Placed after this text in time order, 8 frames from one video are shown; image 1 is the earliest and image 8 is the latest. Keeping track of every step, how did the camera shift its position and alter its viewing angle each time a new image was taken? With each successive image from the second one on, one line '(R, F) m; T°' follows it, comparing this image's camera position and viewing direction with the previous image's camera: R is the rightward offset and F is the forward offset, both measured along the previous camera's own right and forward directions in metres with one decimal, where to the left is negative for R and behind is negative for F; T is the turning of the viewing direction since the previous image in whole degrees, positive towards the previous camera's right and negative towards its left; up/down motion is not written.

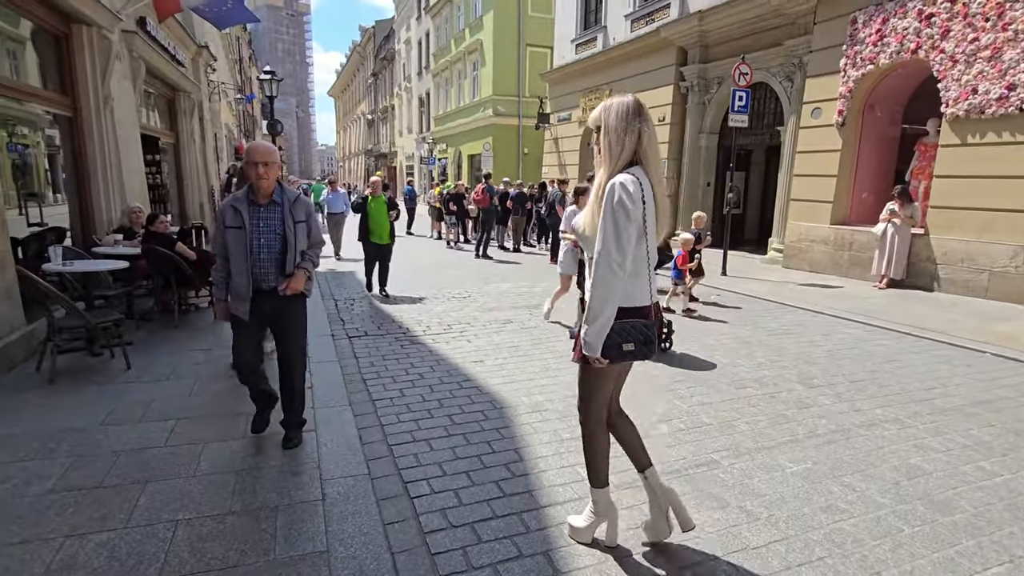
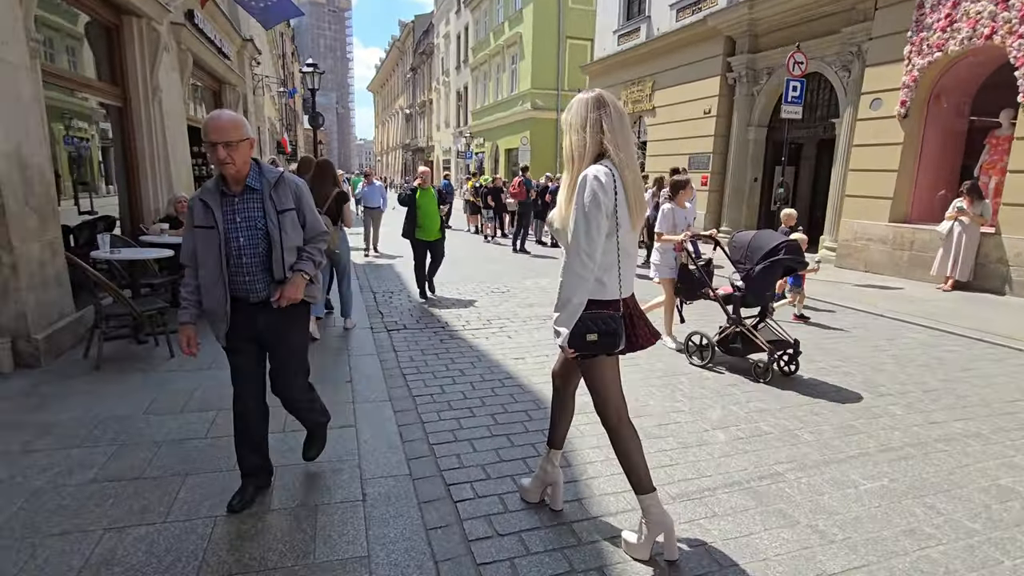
(-0.1, +0.2) m; -3°
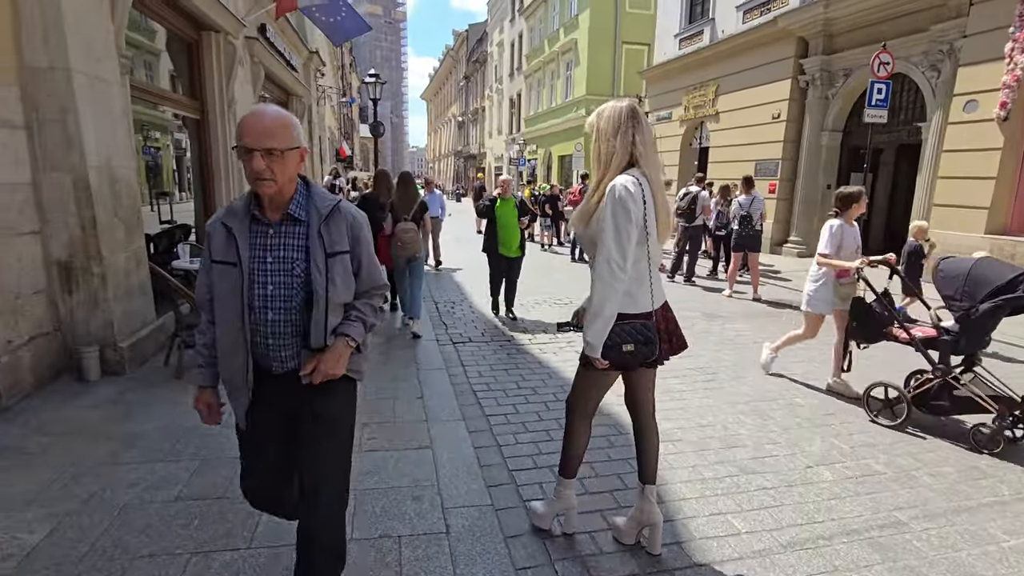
(-0.2, +0.2) m; -5°
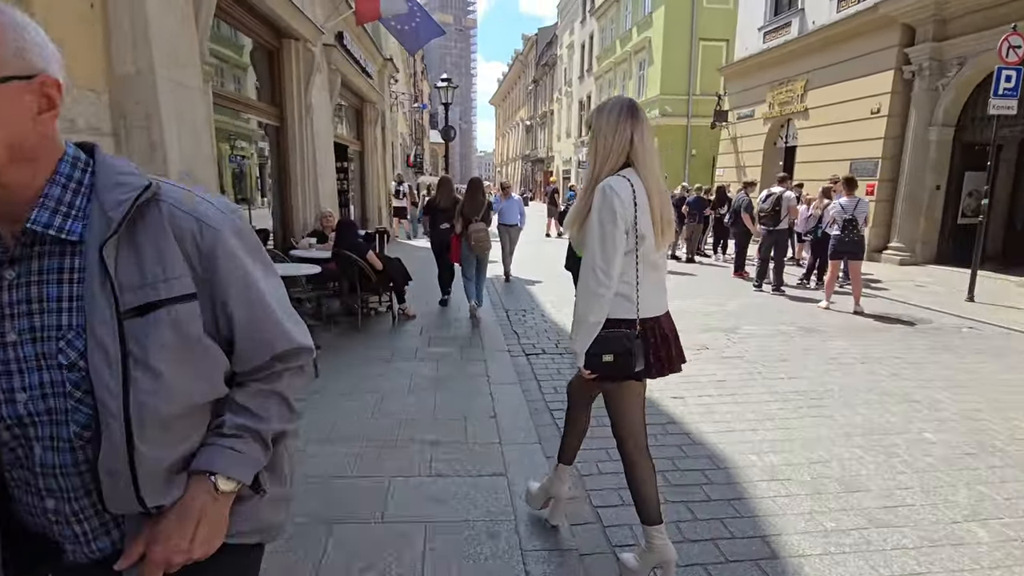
(-0.1, +0.3) m; -7°
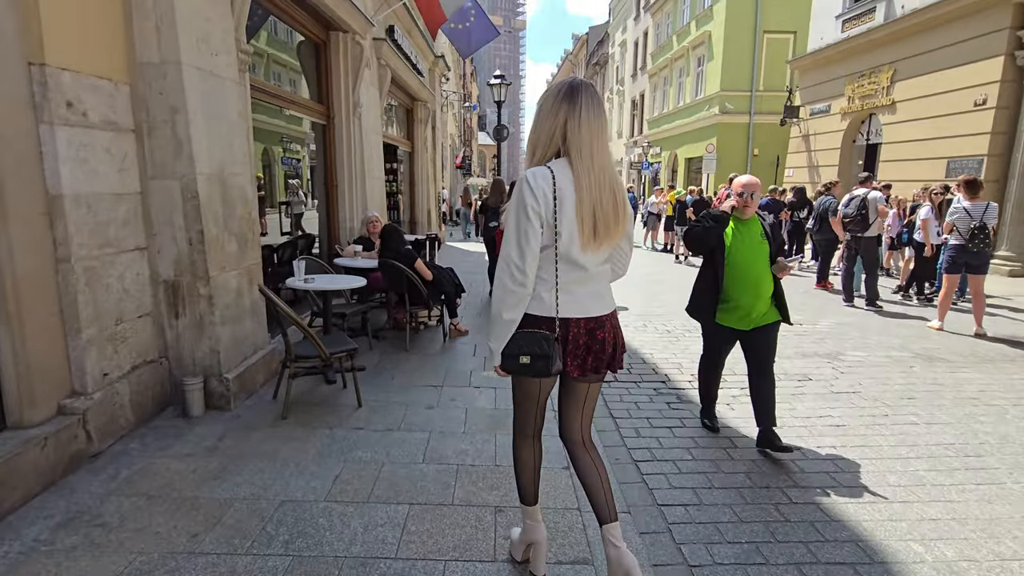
(-0.2, +0.7) m; -5°
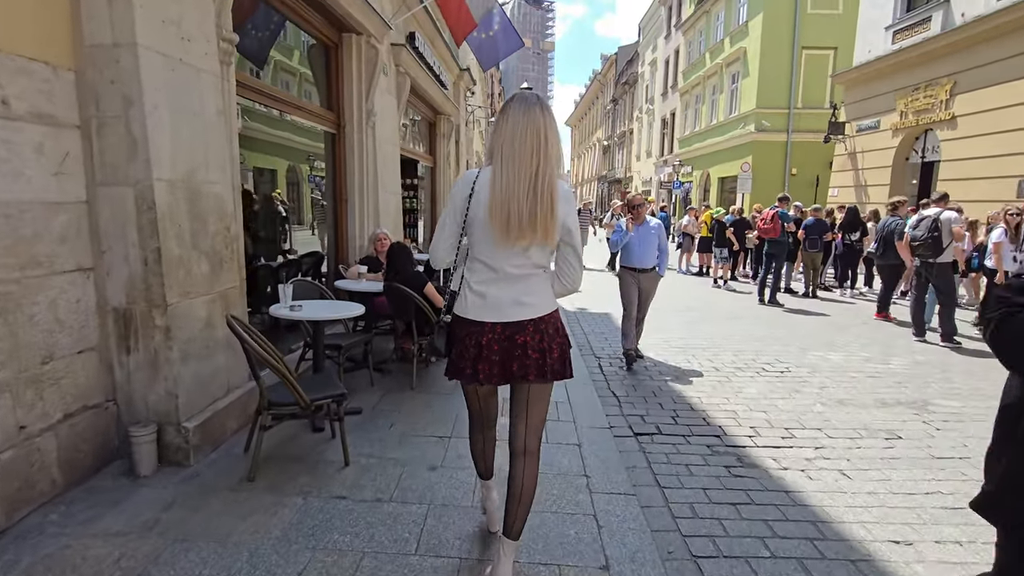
(0.0, +0.7) m; -3°
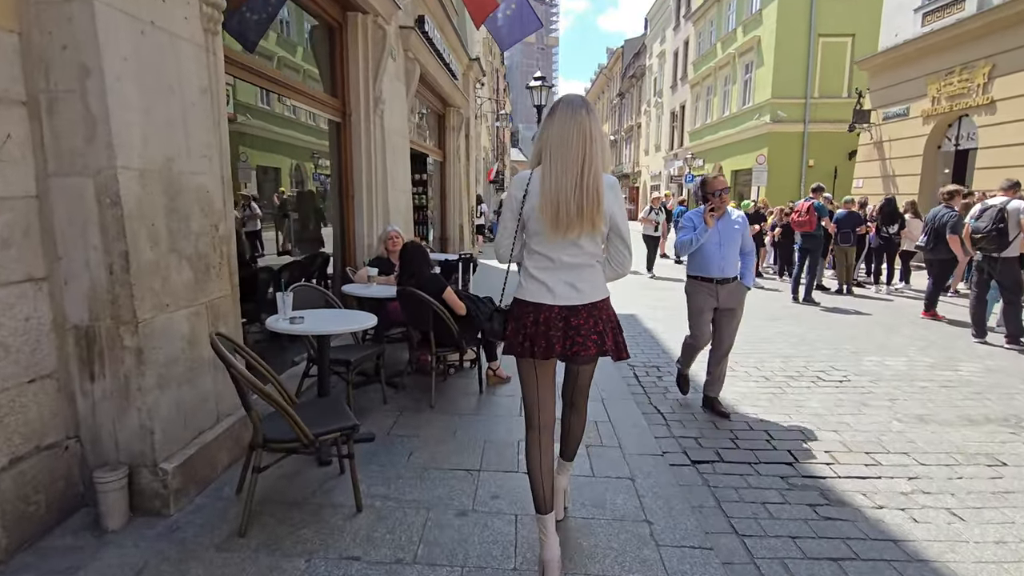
(-0.2, +0.6) m; -1°
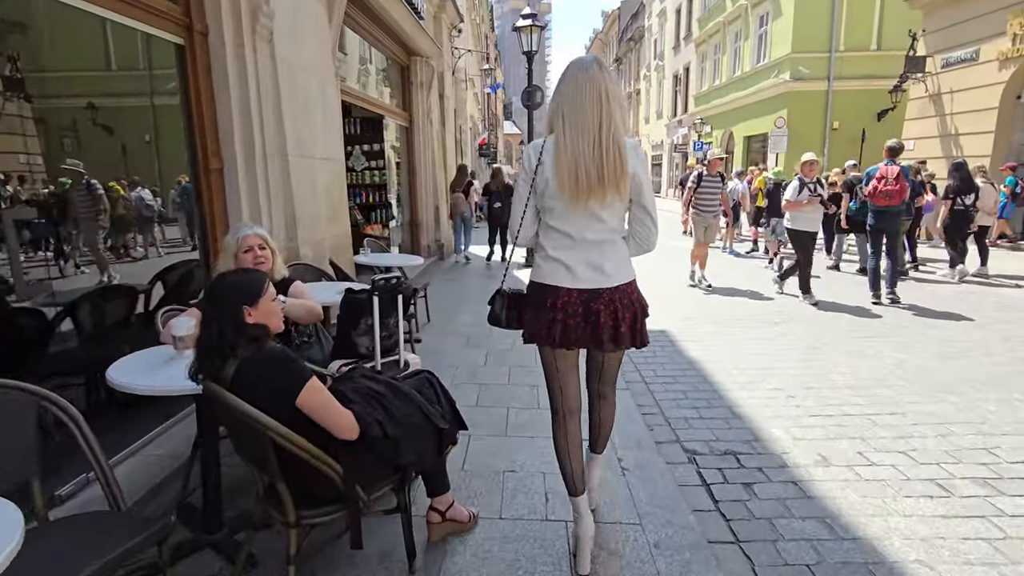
(+0.2, +2.3) m; 0°
